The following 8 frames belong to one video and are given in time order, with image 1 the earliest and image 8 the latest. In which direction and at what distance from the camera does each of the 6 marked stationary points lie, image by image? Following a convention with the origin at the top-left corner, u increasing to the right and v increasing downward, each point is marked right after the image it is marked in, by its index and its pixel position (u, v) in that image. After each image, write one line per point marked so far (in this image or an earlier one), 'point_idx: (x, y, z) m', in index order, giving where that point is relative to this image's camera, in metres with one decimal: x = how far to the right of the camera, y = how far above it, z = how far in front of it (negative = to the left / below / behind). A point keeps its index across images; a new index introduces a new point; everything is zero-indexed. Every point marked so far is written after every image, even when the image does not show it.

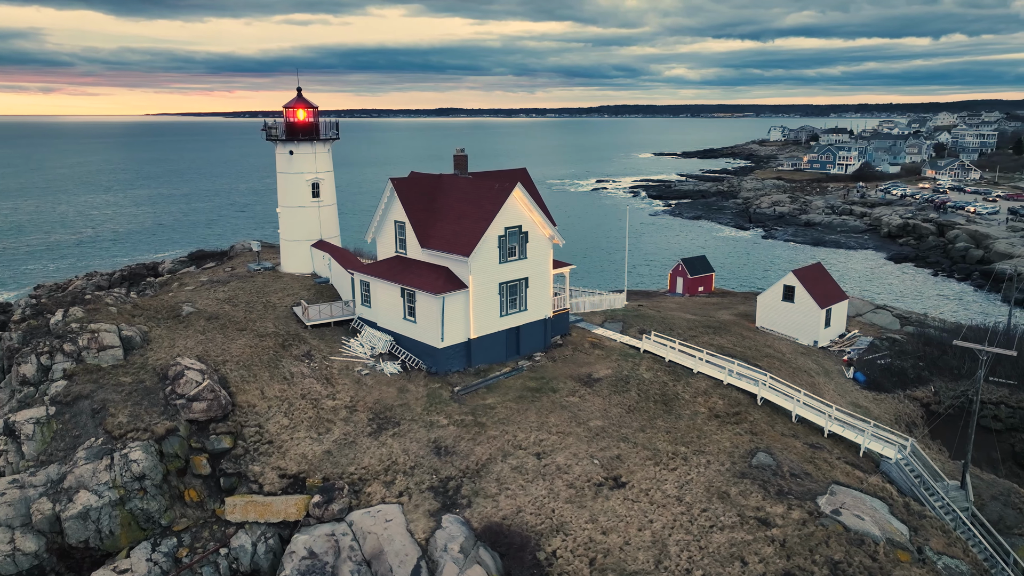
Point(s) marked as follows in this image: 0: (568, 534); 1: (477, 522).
0: (+1.4, -5.9, +16.9) m
1: (-0.9, -5.6, +17.0) m
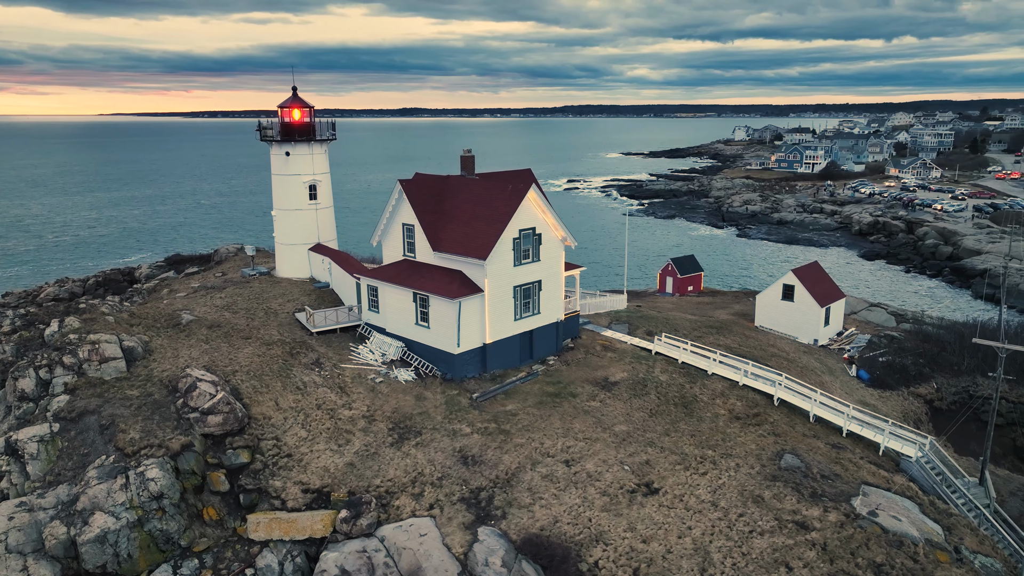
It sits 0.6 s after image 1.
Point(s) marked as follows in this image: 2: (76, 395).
0: (+2.3, -6.0, +16.5) m
1: (0.0, -5.7, +16.5) m
2: (-11.9, -2.9, +19.2) m
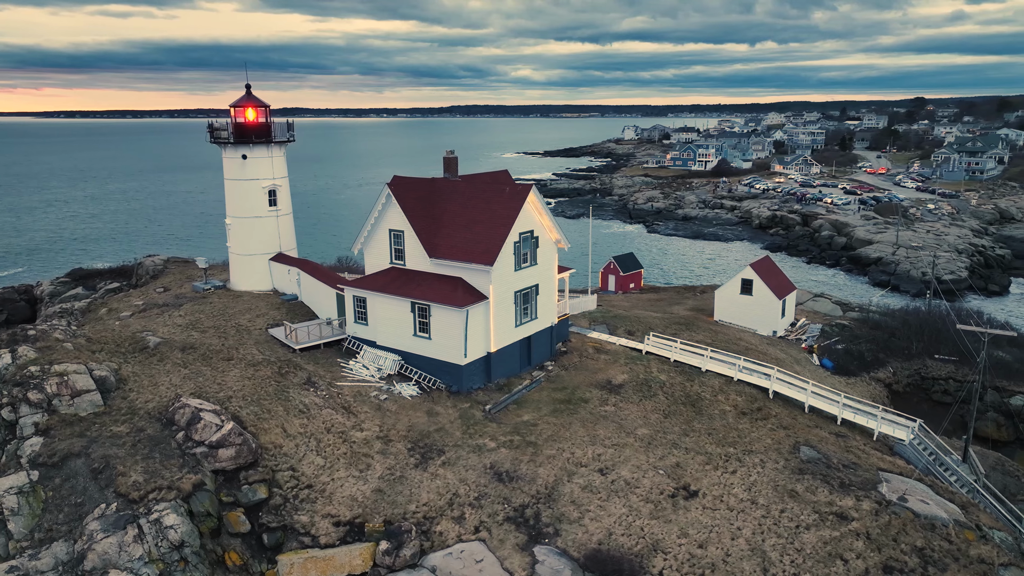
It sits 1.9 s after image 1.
0: (+3.6, -6.1, +16.2) m
1: (+1.4, -5.9, +15.9) m
2: (-11.0, -3.5, +16.8) m
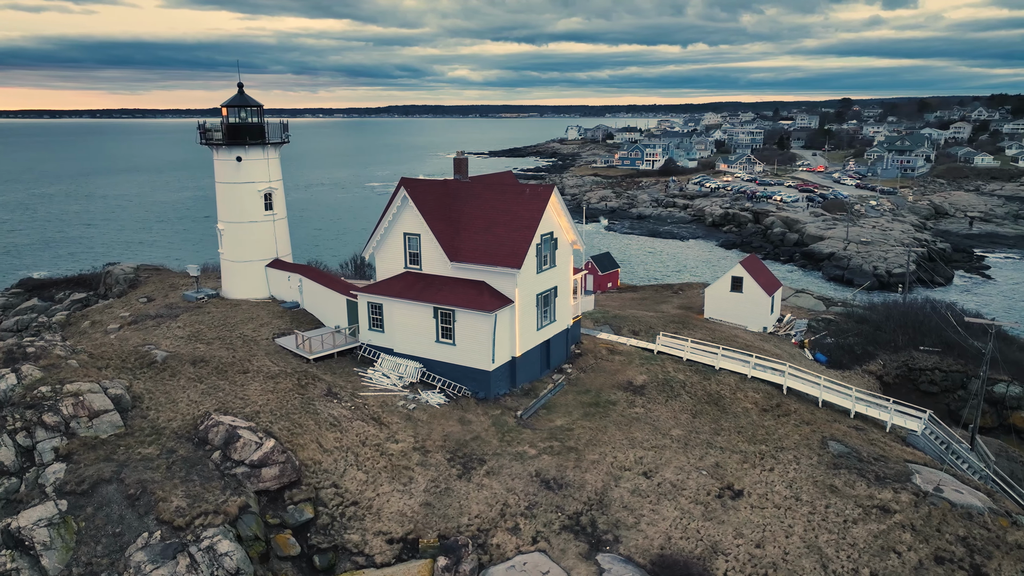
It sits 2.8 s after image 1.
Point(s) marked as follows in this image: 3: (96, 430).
0: (+4.9, -6.1, +16.1) m
1: (+2.7, -6.0, +15.6) m
2: (-9.6, -3.8, +15.5) m
3: (-9.8, -3.3, +16.5) m
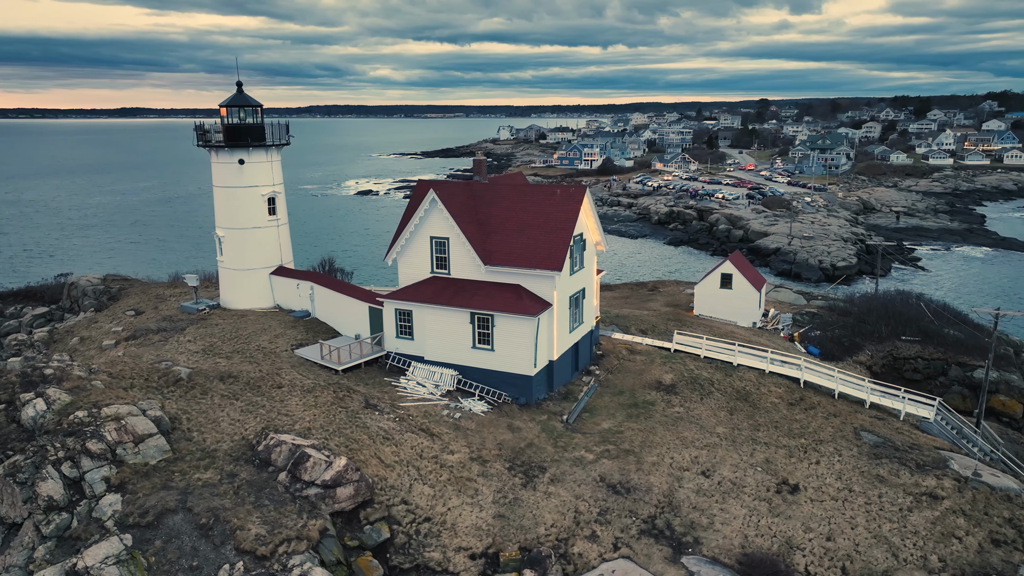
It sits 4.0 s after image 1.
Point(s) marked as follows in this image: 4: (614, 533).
0: (+6.7, -6.0, +16.3) m
1: (+4.6, -6.0, +15.6) m
2: (-7.8, -4.1, +14.3) m
3: (-8.0, -3.6, +15.3) m
4: (+2.3, -5.6, +16.2) m
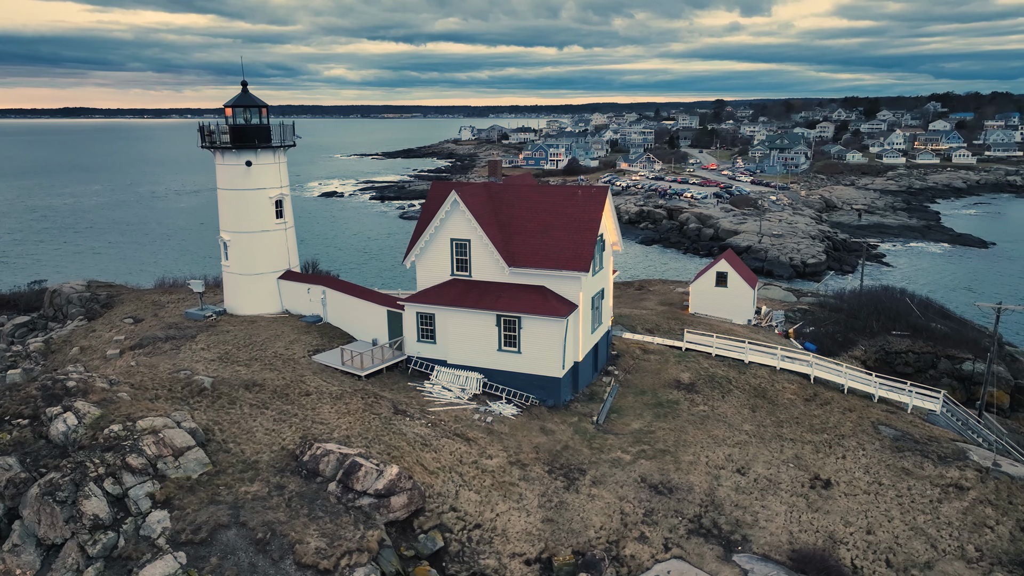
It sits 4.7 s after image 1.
0: (+7.9, -6.0, +16.6) m
1: (+5.8, -5.9, +15.8) m
2: (-6.5, -4.3, +13.8) m
3: (-6.8, -3.8, +14.7) m
4: (+3.5, -5.7, +16.2) m
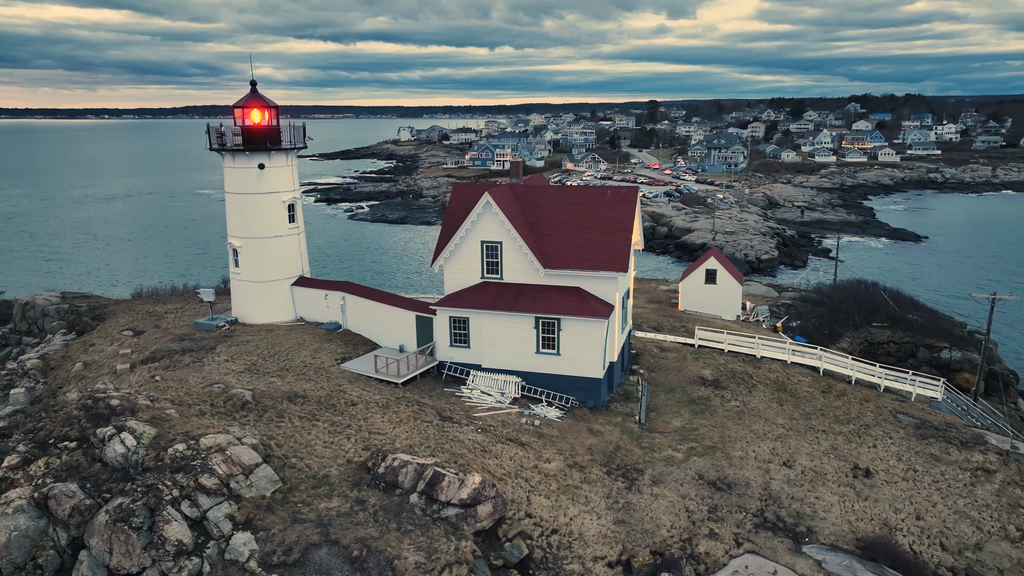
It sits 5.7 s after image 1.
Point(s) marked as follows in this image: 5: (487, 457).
0: (+9.5, -5.9, +17.2) m
1: (+7.5, -5.9, +16.2) m
2: (-4.7, -4.5, +13.1) m
3: (-5.0, -4.0, +14.1) m
4: (+5.1, -5.6, +16.4) m
5: (-0.7, -4.1, +17.1) m
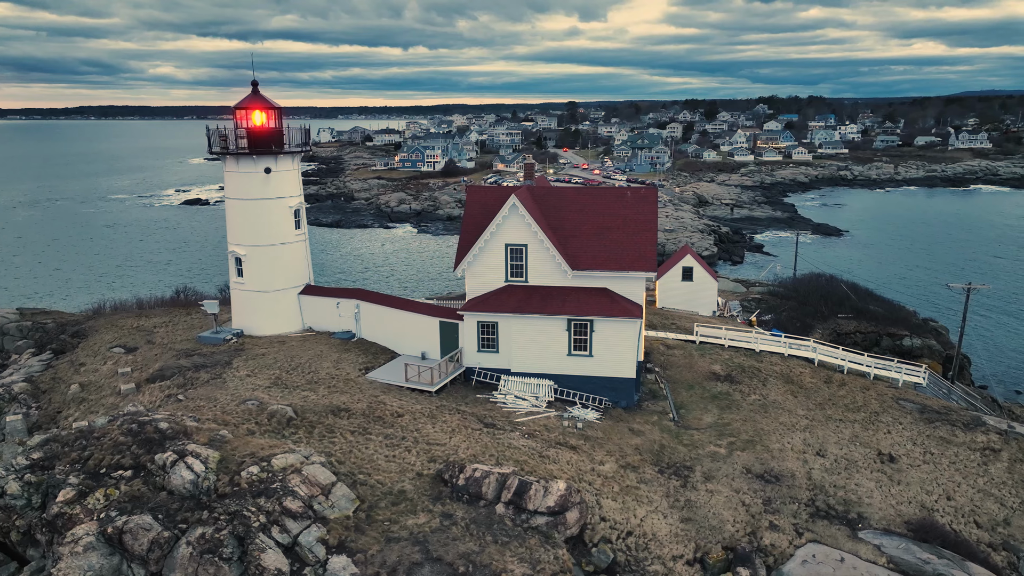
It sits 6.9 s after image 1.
0: (+10.9, -5.7, +18.1) m
1: (+9.0, -5.7, +16.9) m
2: (-2.8, -4.7, +12.5) m
3: (-3.2, -4.2, +13.4) m
4: (+6.6, -5.6, +16.9) m
5: (+0.8, -4.2, +16.9) m
